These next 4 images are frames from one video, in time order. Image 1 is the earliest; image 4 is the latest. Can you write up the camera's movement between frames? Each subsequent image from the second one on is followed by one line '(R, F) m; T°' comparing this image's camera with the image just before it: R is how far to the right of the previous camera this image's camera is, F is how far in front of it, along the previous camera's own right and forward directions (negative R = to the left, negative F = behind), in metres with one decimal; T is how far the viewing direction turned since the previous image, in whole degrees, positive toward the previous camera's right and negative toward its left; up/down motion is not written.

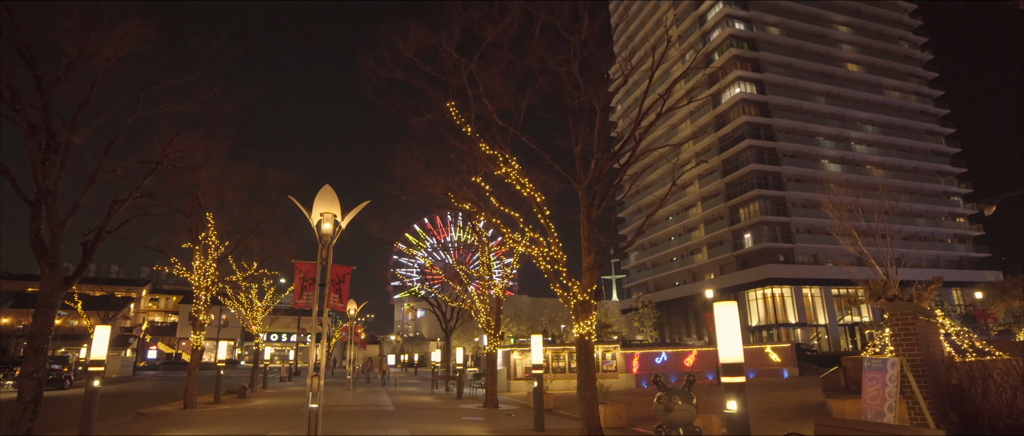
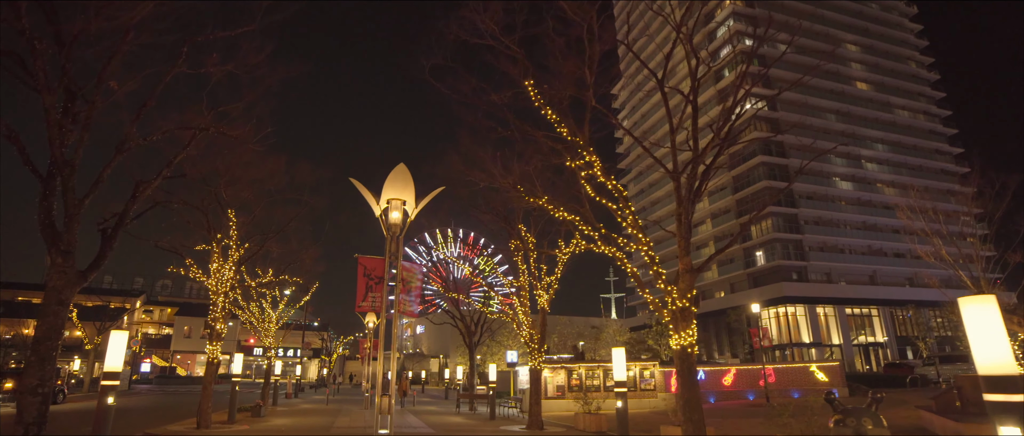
(-1.4, +1.4) m; +1°
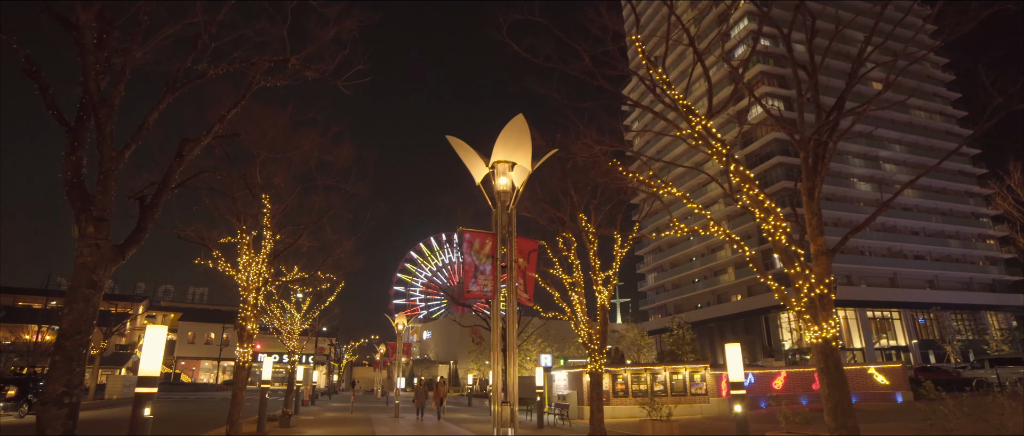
(-1.4, +1.4) m; 0°
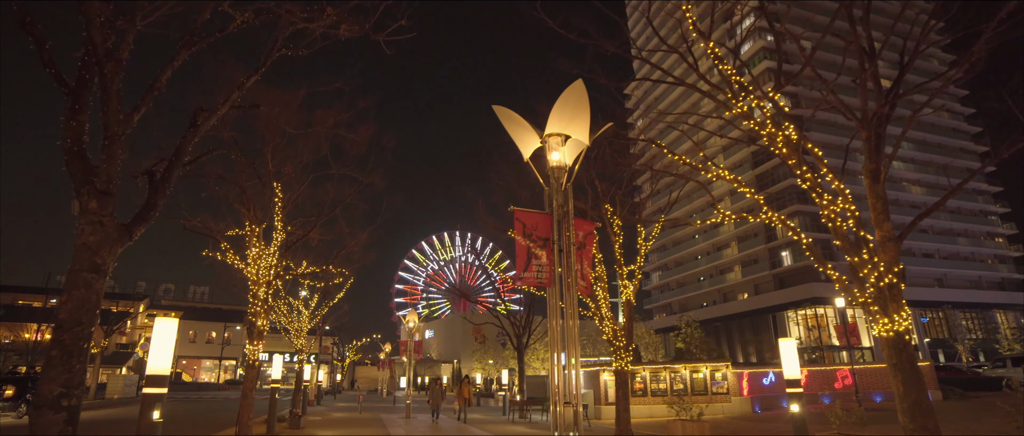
(-0.5, +0.6) m; 0°
